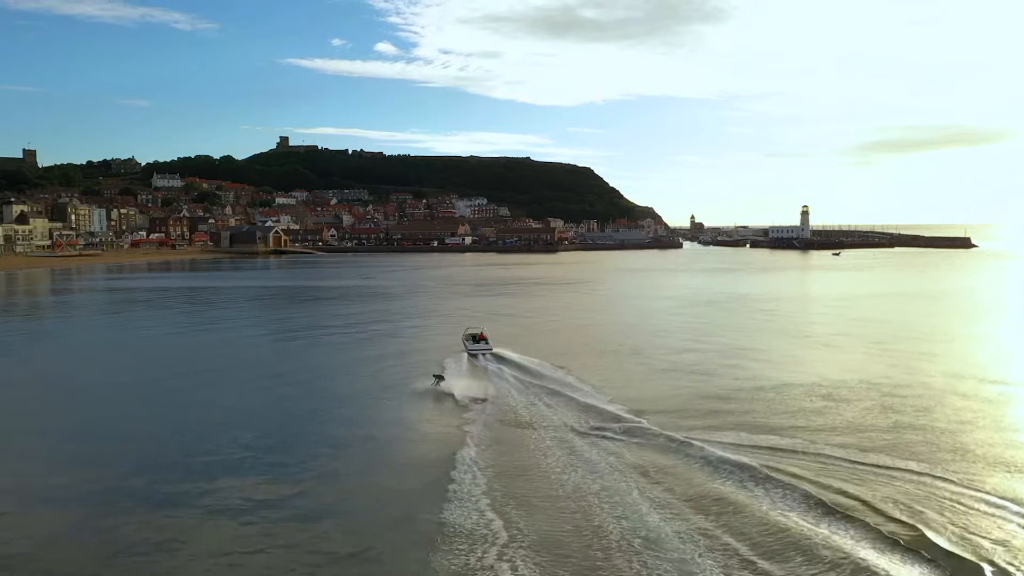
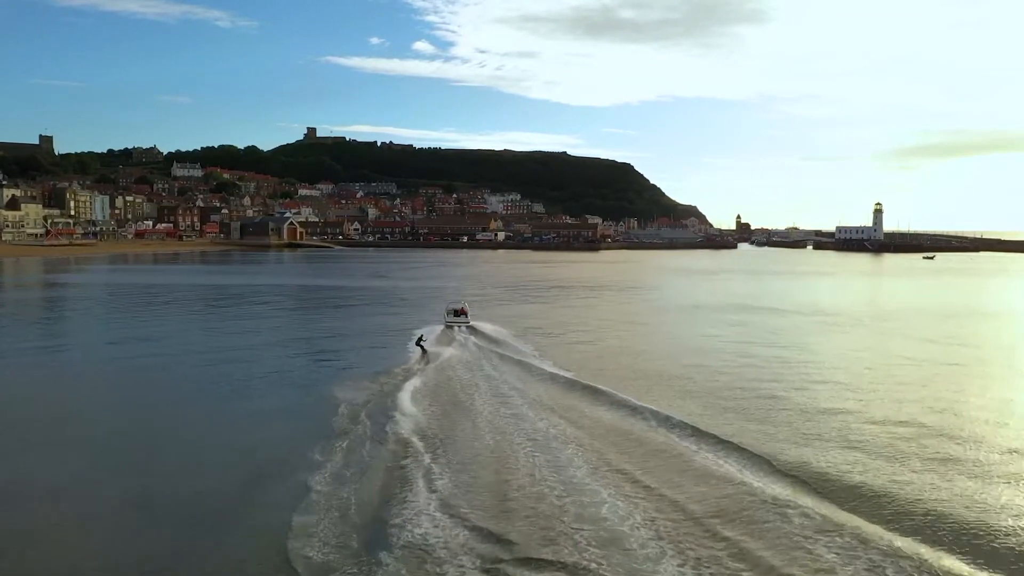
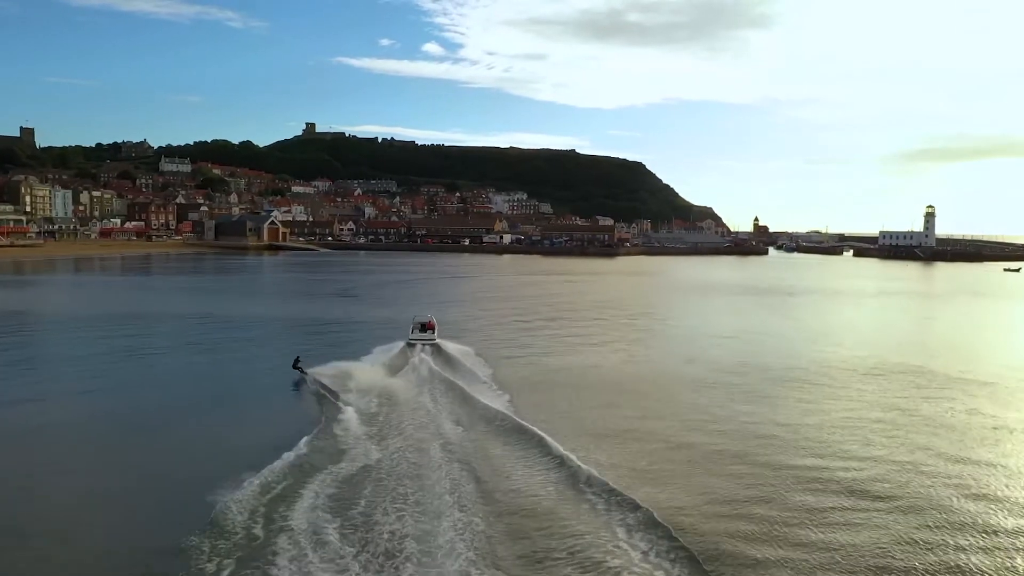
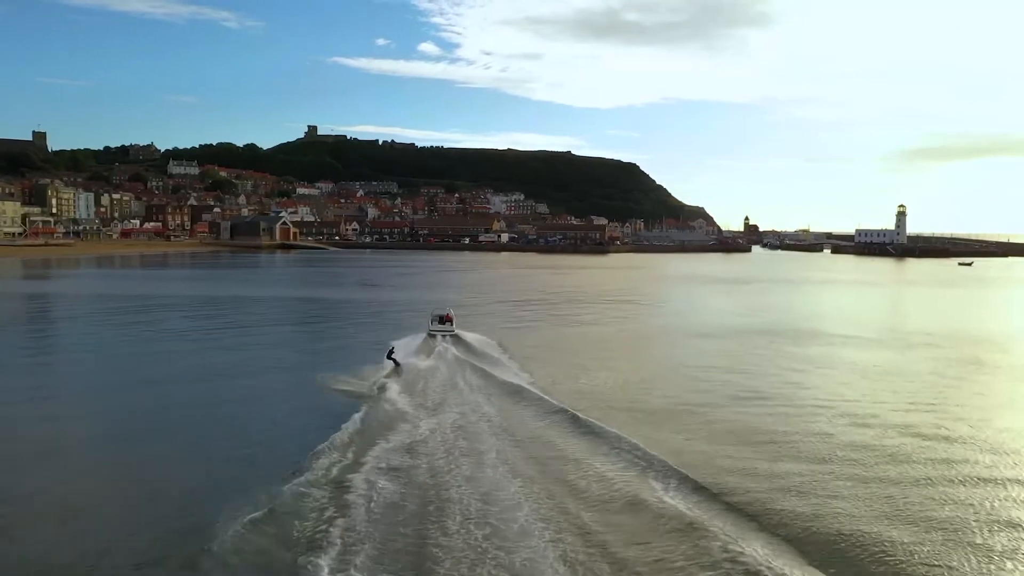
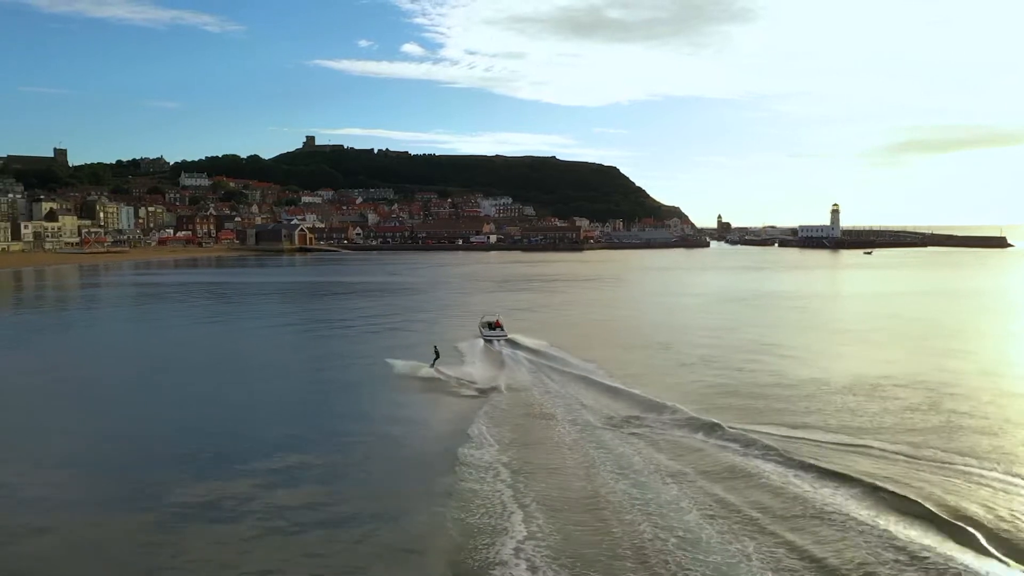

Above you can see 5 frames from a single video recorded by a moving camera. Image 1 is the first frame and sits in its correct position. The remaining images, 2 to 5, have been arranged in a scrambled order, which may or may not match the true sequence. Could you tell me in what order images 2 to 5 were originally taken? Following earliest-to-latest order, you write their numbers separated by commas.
5, 2, 4, 3
